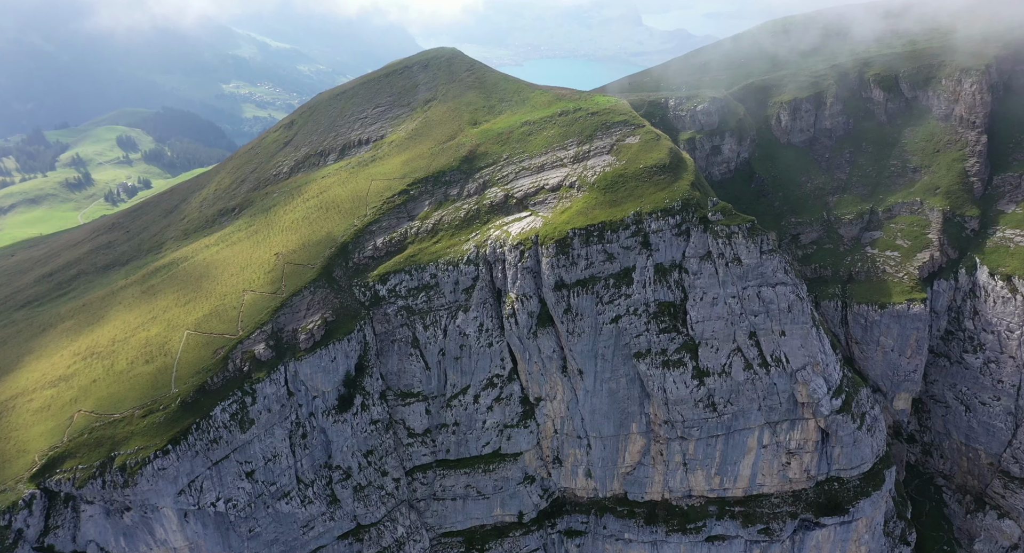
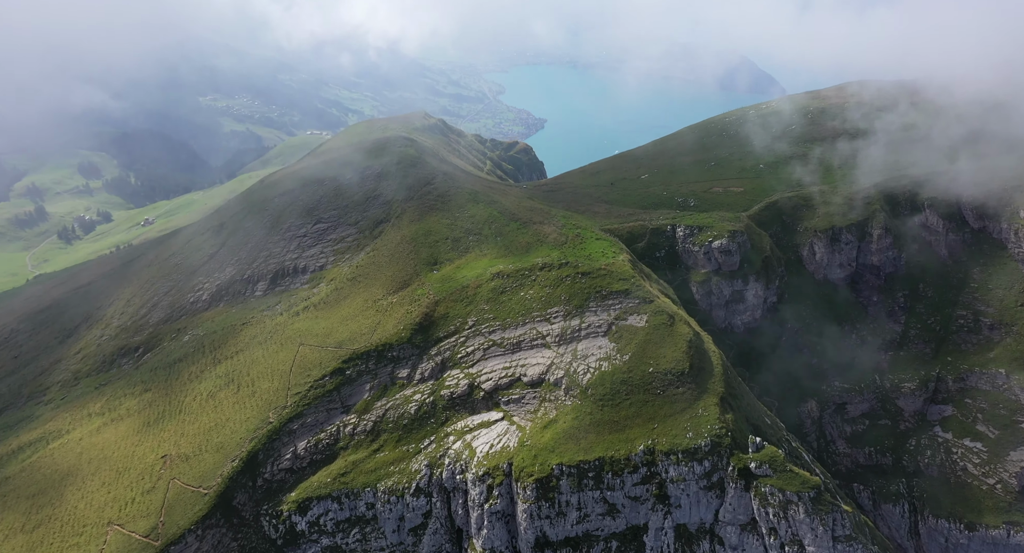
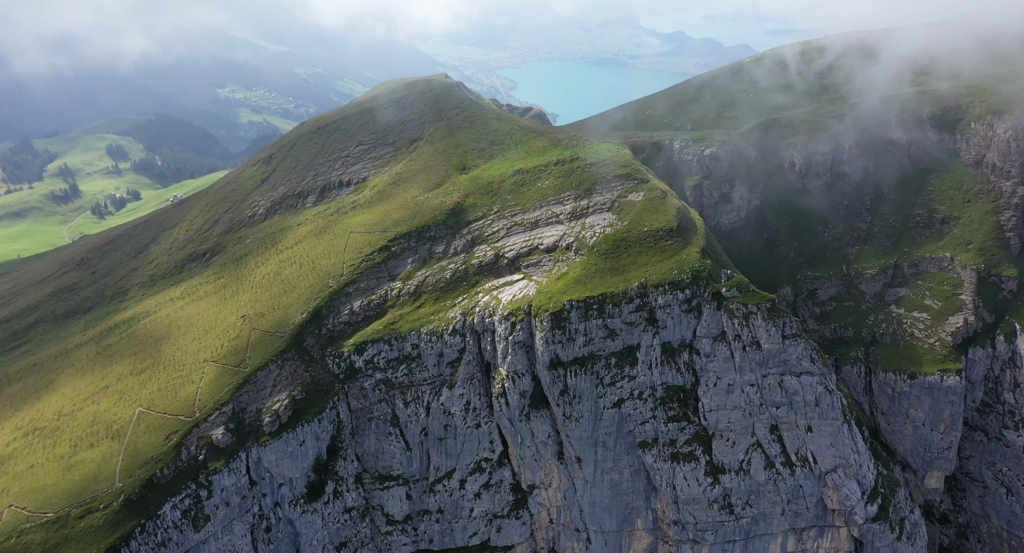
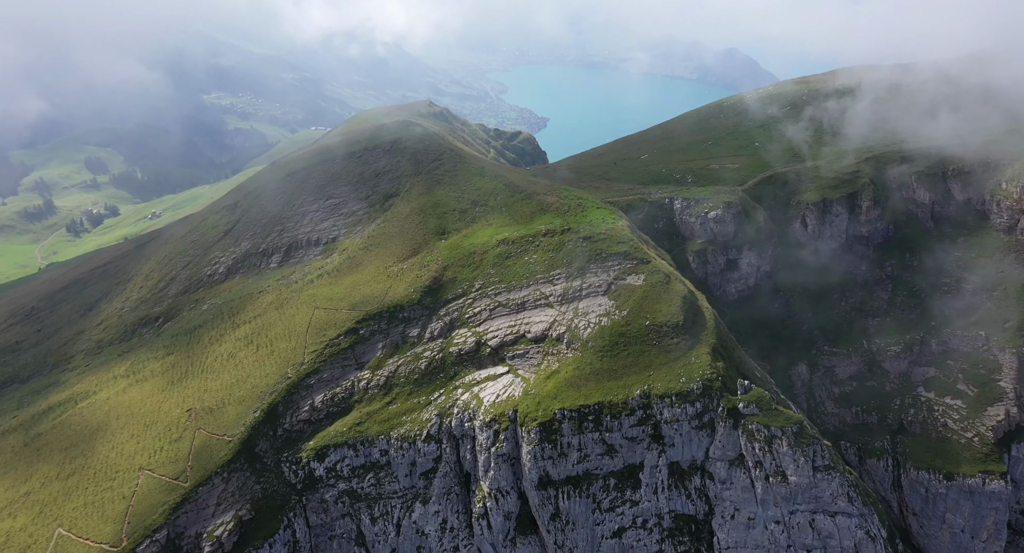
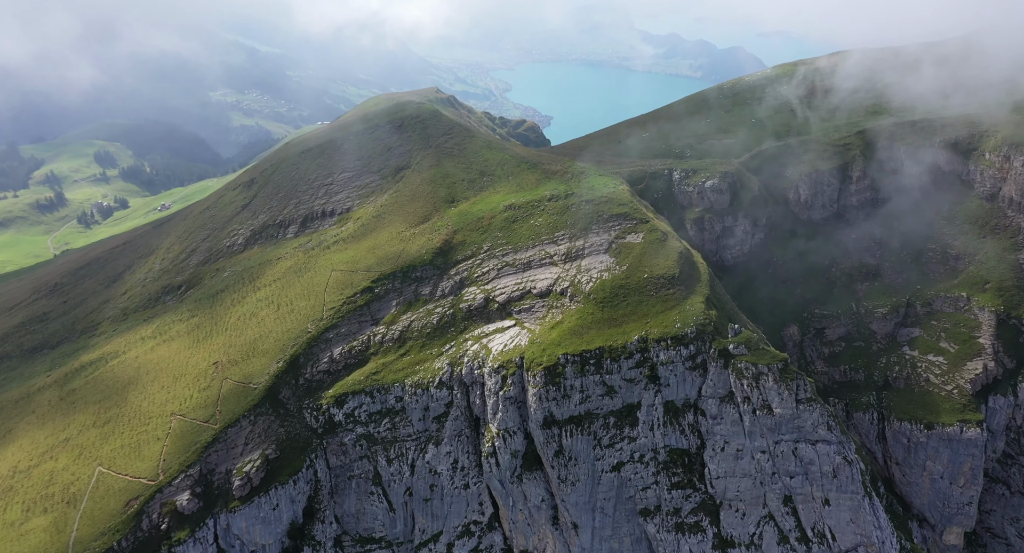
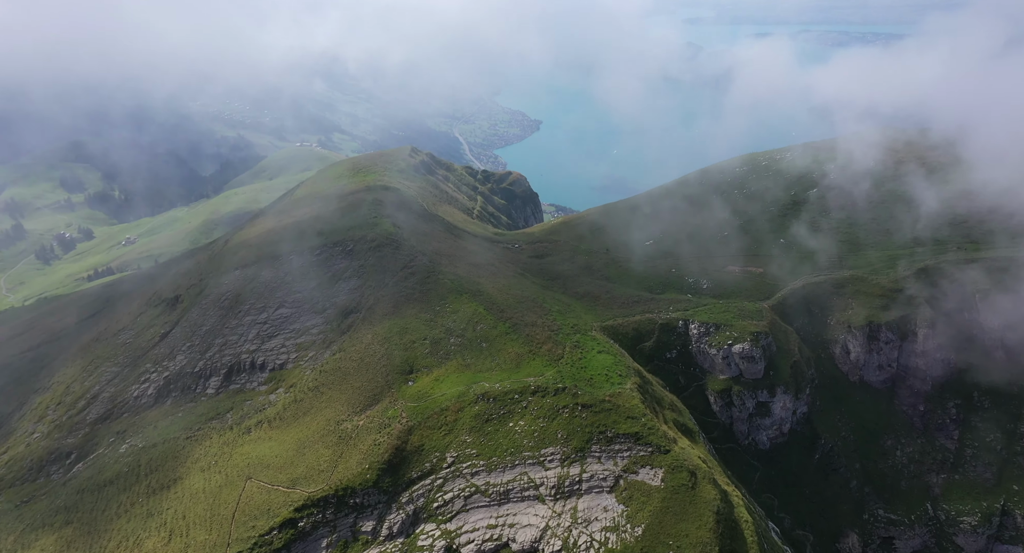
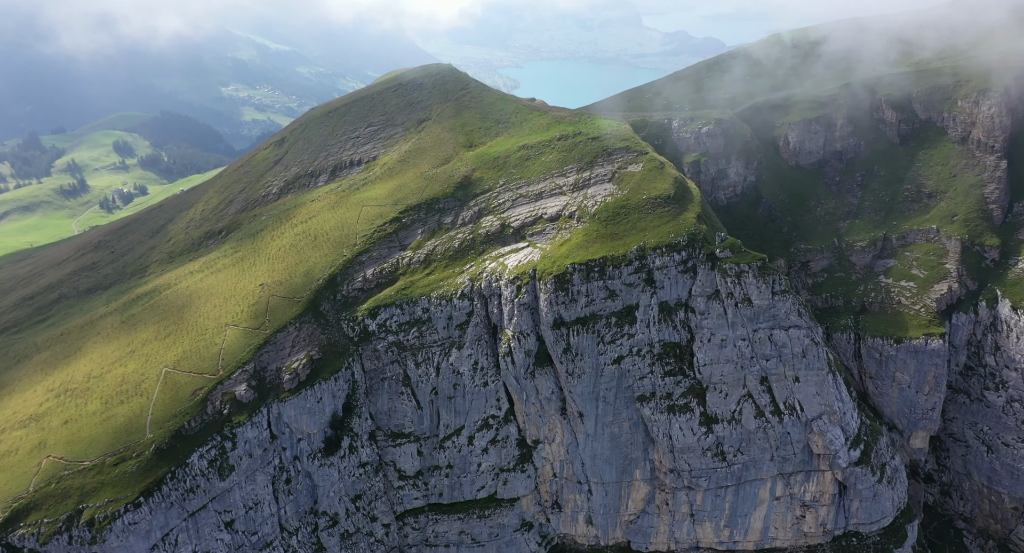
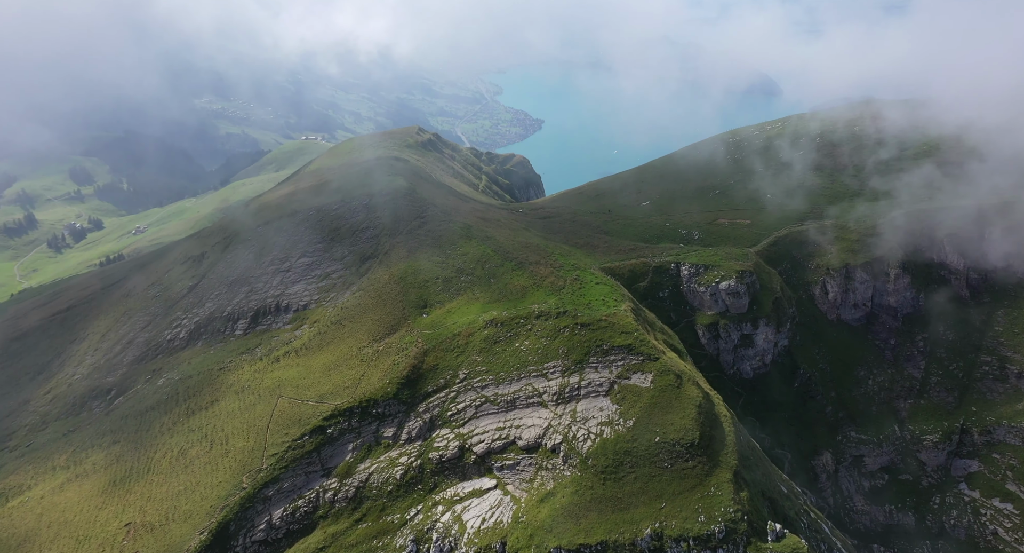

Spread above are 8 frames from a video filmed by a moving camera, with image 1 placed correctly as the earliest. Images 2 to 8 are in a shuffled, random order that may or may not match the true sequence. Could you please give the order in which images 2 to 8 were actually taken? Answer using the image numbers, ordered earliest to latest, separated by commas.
7, 3, 5, 4, 2, 8, 6
